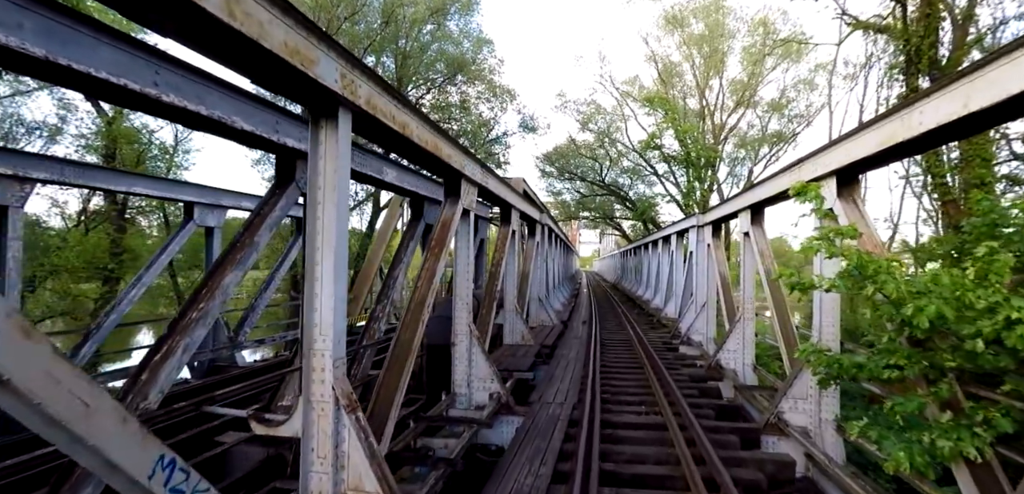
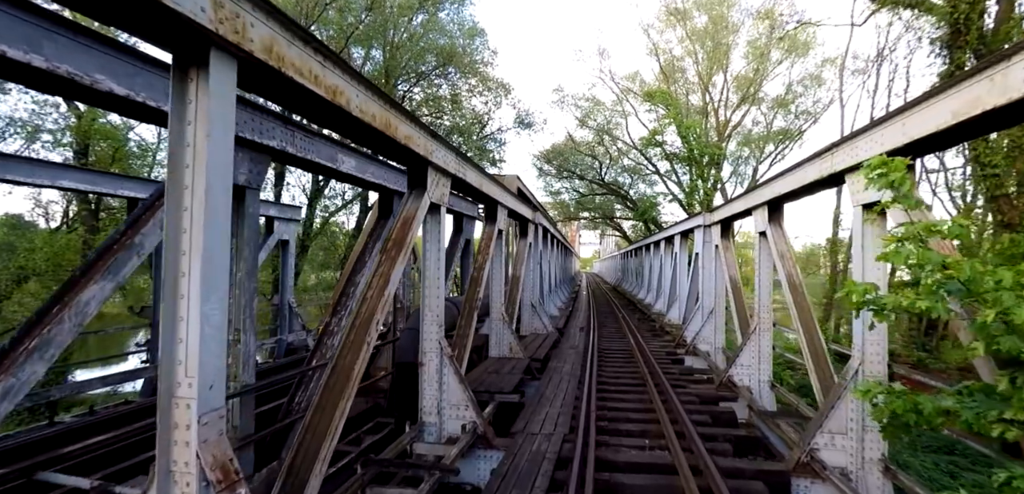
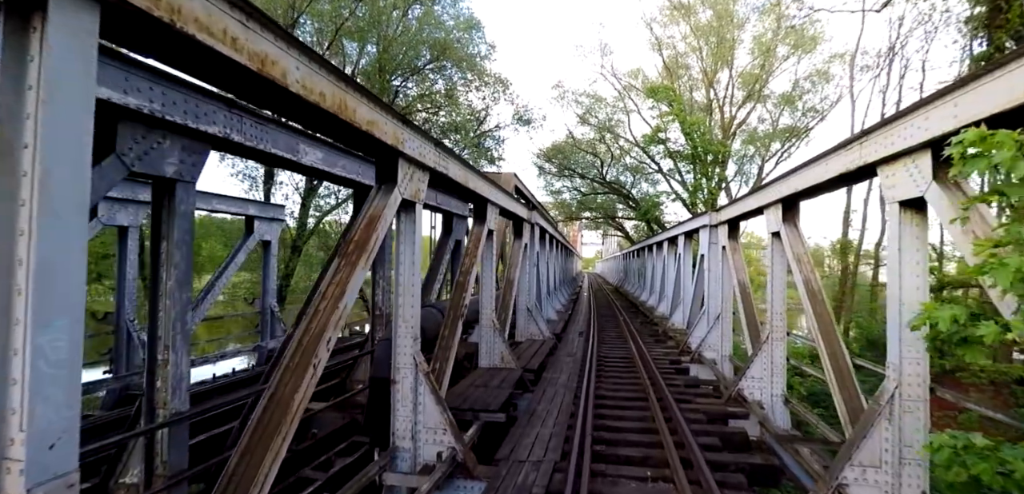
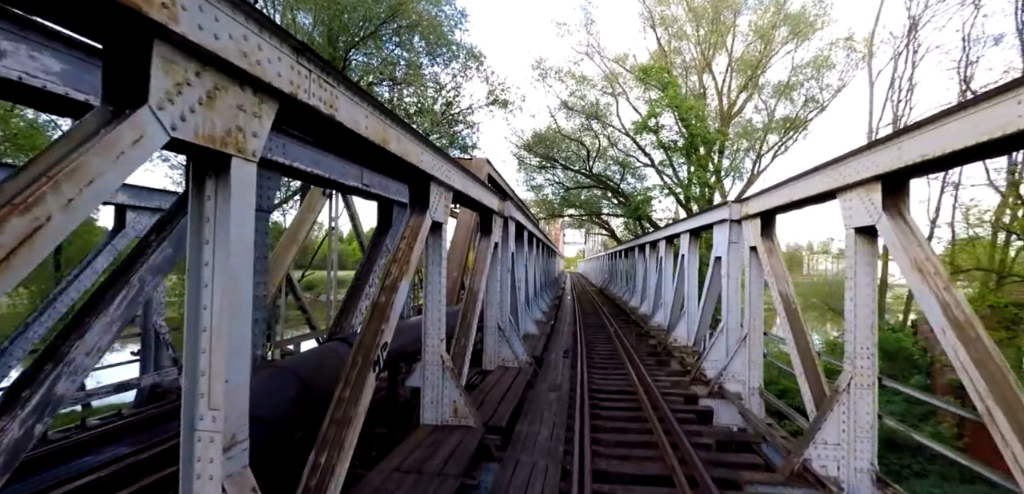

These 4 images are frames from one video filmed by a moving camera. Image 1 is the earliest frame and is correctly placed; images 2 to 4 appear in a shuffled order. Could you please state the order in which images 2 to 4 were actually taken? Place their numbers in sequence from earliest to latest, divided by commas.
2, 3, 4
